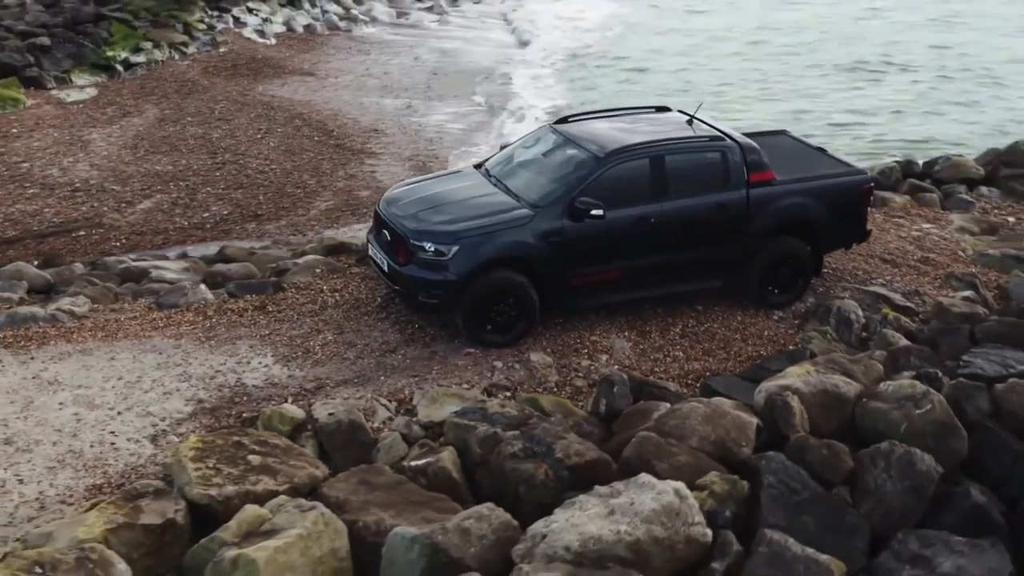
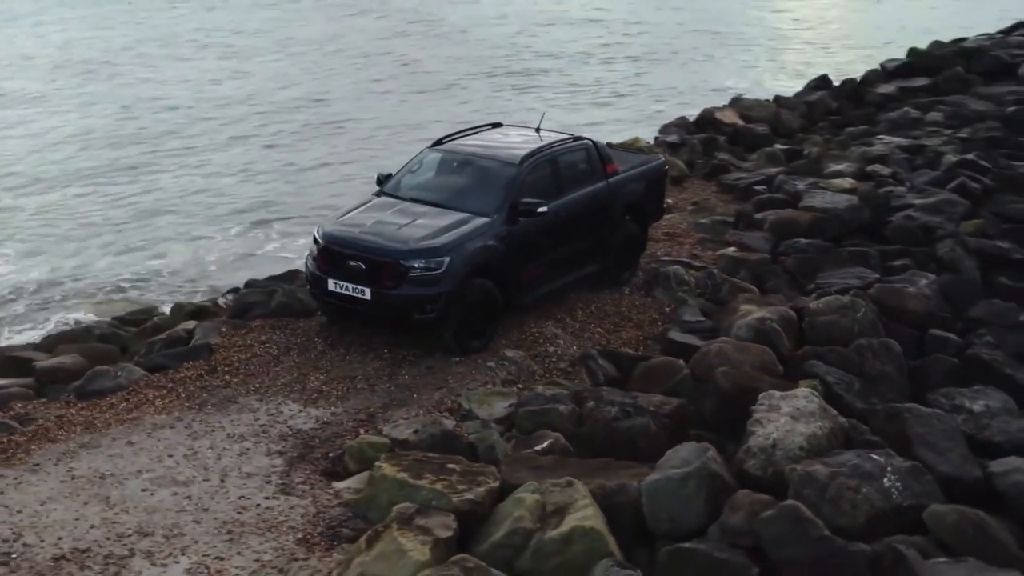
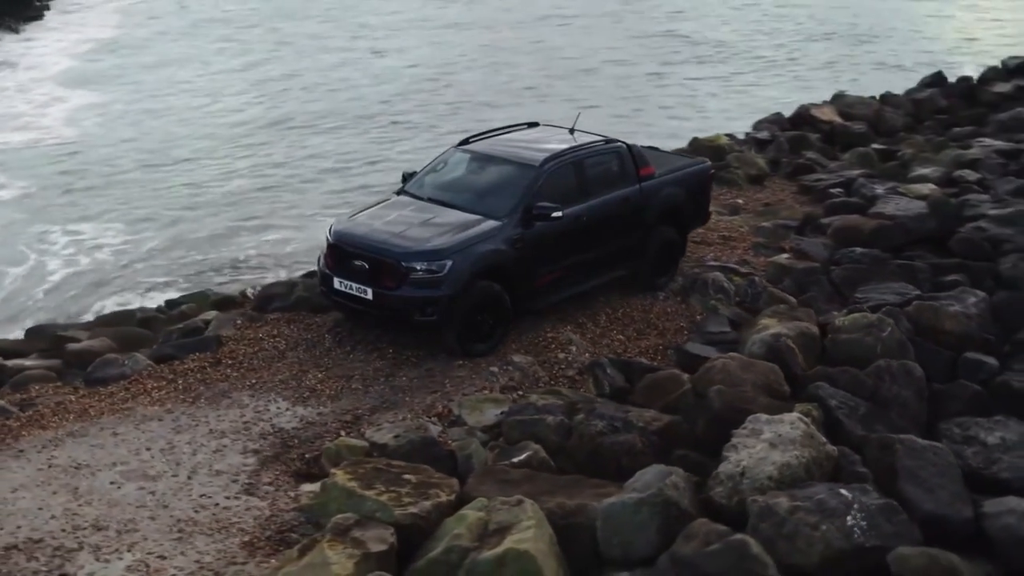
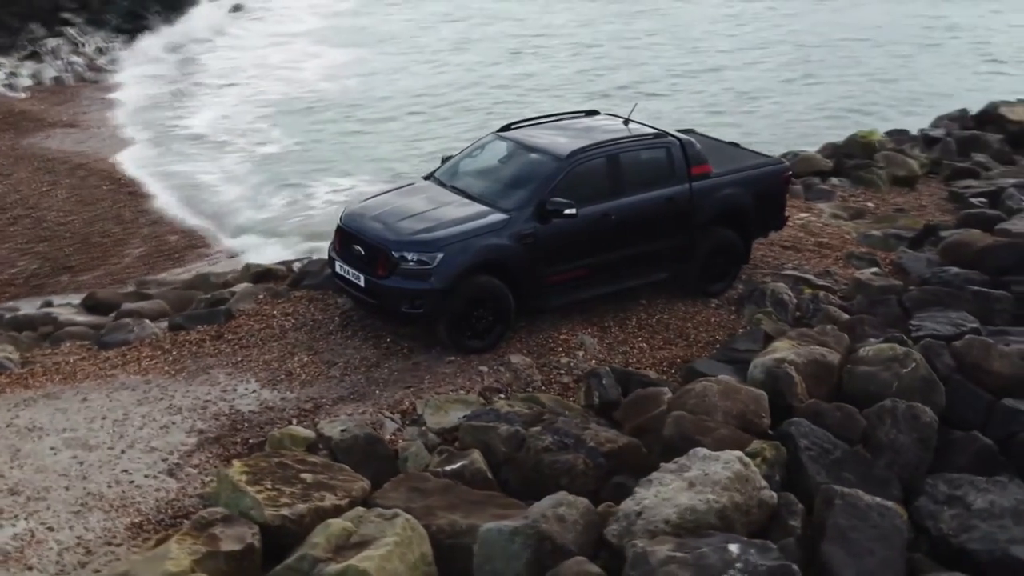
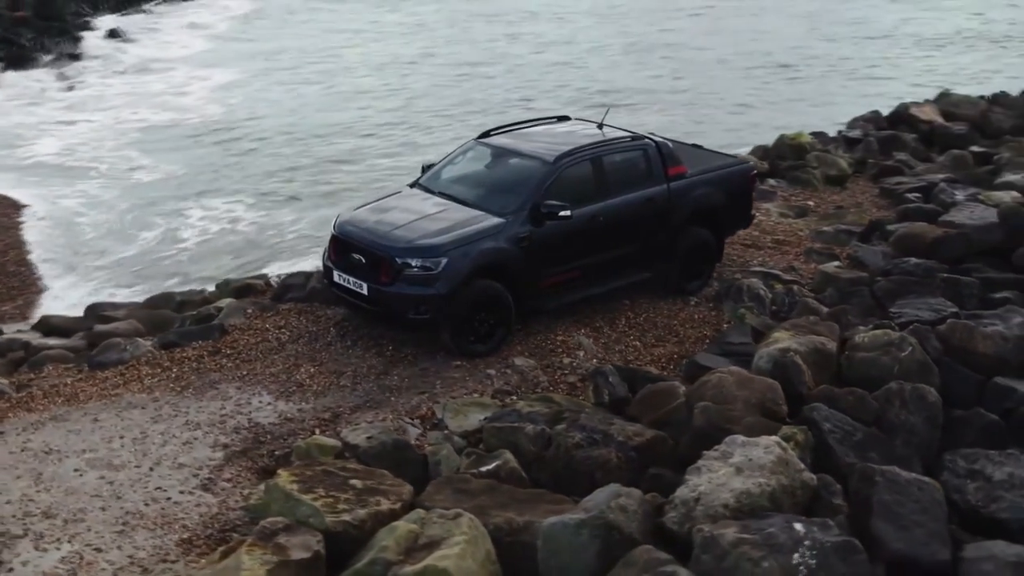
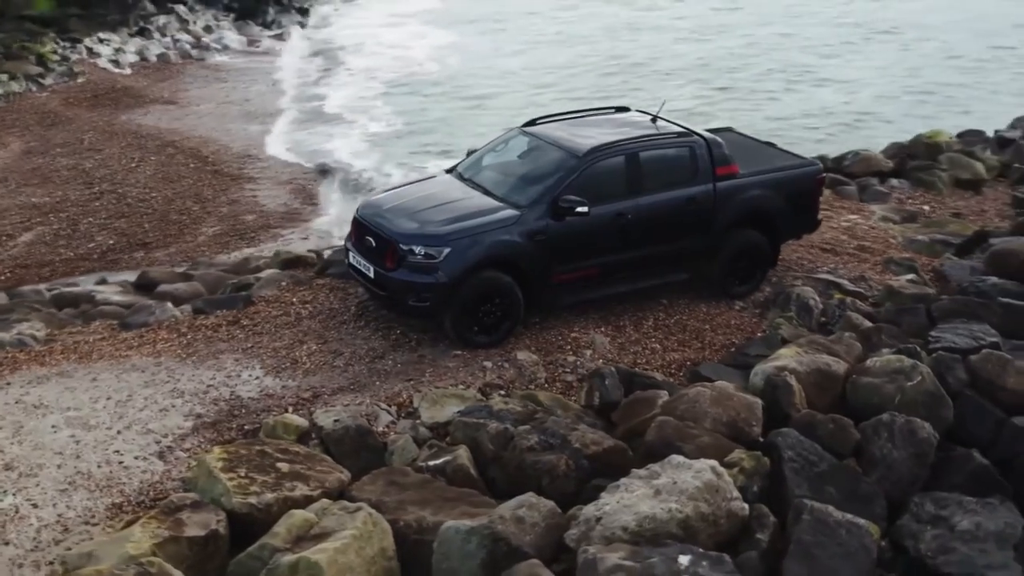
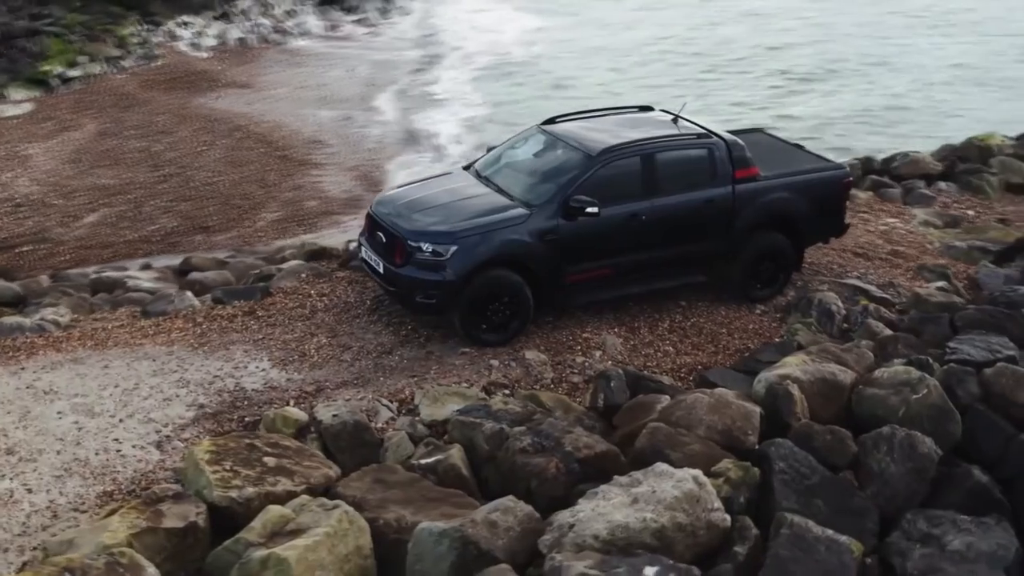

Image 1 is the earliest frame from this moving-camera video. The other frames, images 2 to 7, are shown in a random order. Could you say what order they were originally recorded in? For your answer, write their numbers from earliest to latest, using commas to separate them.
7, 6, 4, 5, 3, 2
